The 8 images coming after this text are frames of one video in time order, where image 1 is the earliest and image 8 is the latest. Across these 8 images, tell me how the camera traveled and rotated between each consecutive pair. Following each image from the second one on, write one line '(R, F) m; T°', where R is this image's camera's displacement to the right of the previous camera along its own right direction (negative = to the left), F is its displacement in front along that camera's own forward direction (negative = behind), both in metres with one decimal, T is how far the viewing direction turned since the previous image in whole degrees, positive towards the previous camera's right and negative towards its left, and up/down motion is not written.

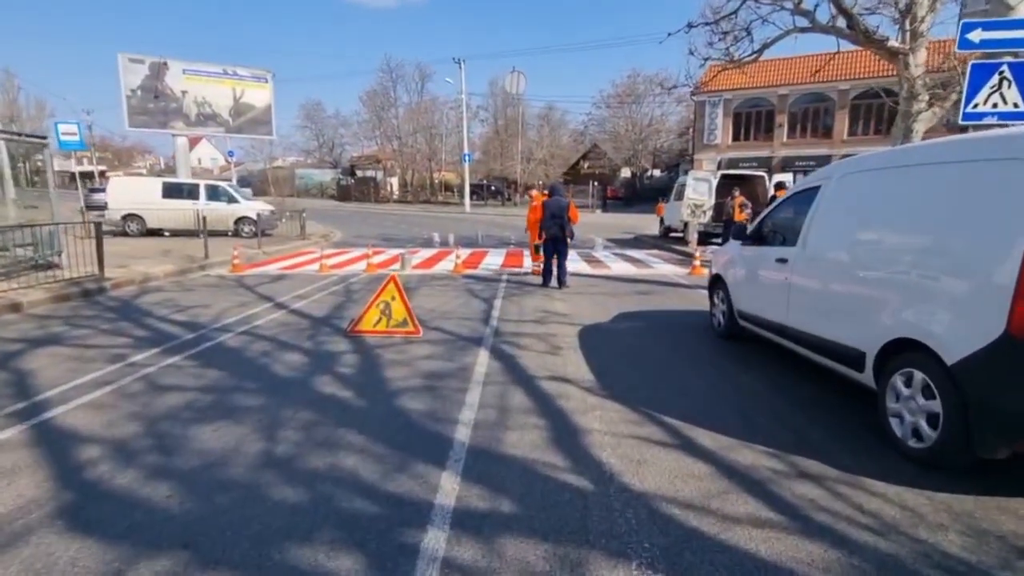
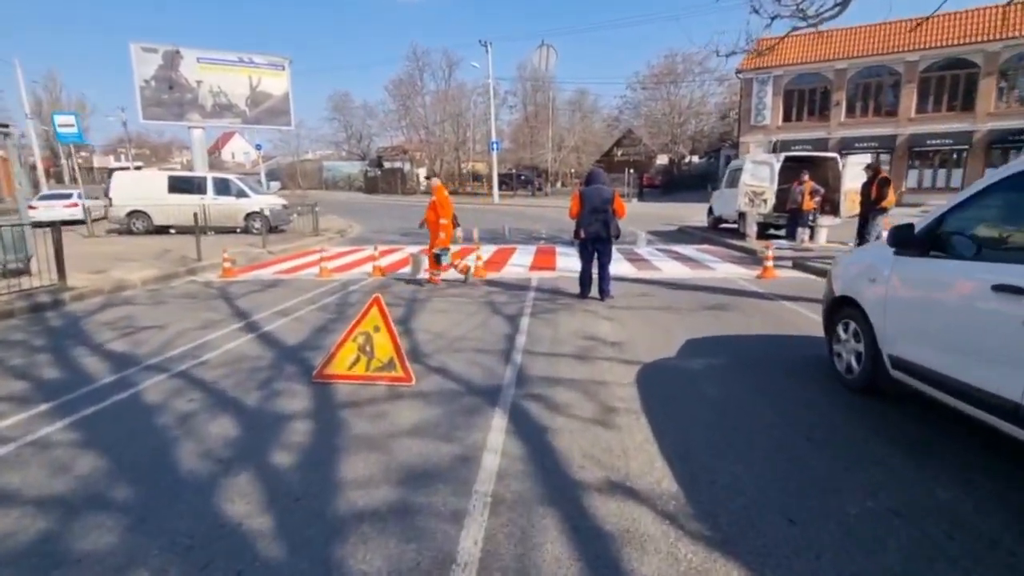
(0.0, +2.2) m; -3°
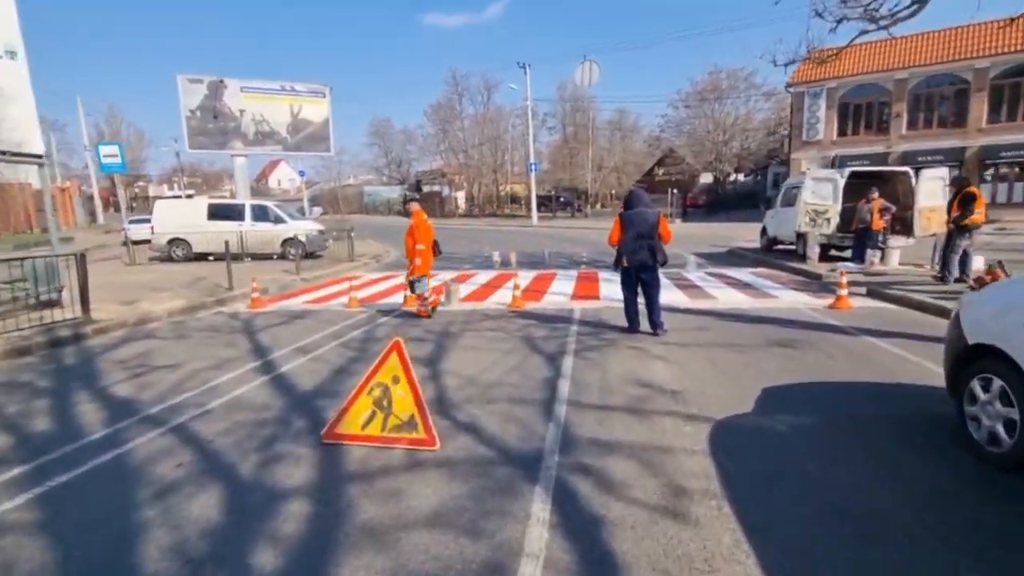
(0.0, +0.9) m; -4°
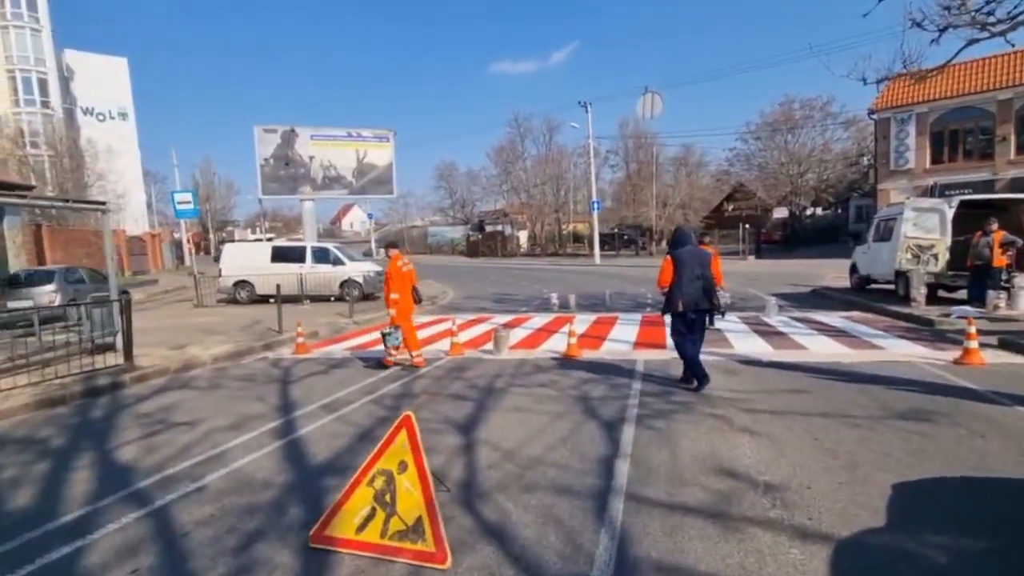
(+0.2, +1.0) m; -7°
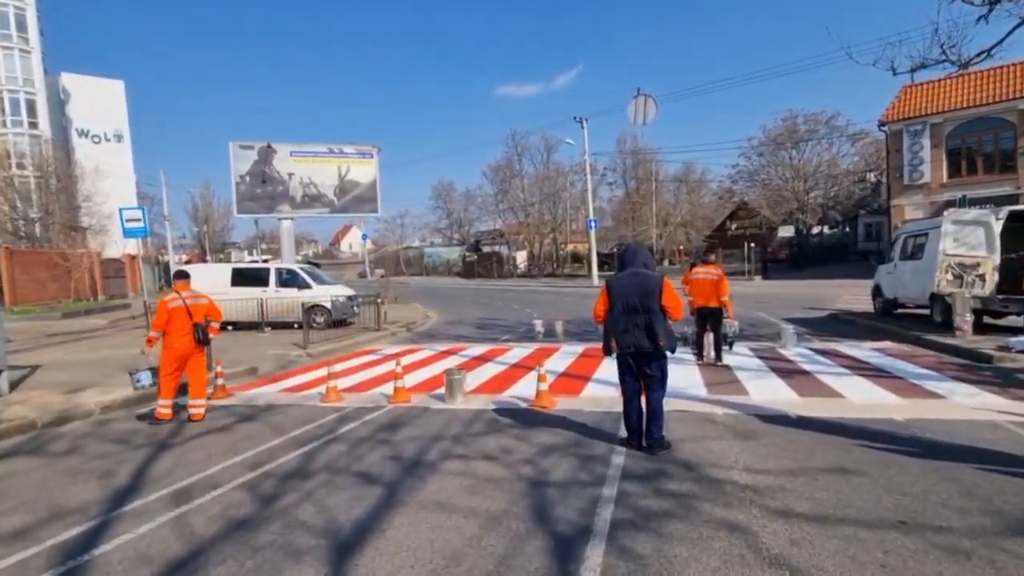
(+0.7, +2.0) m; 0°
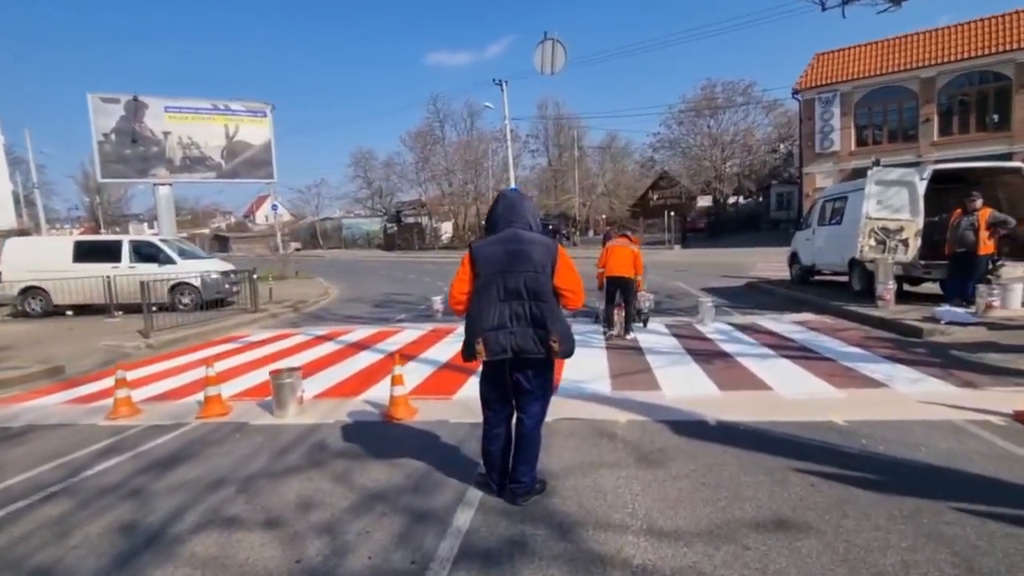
(+0.9, +1.8) m; +7°
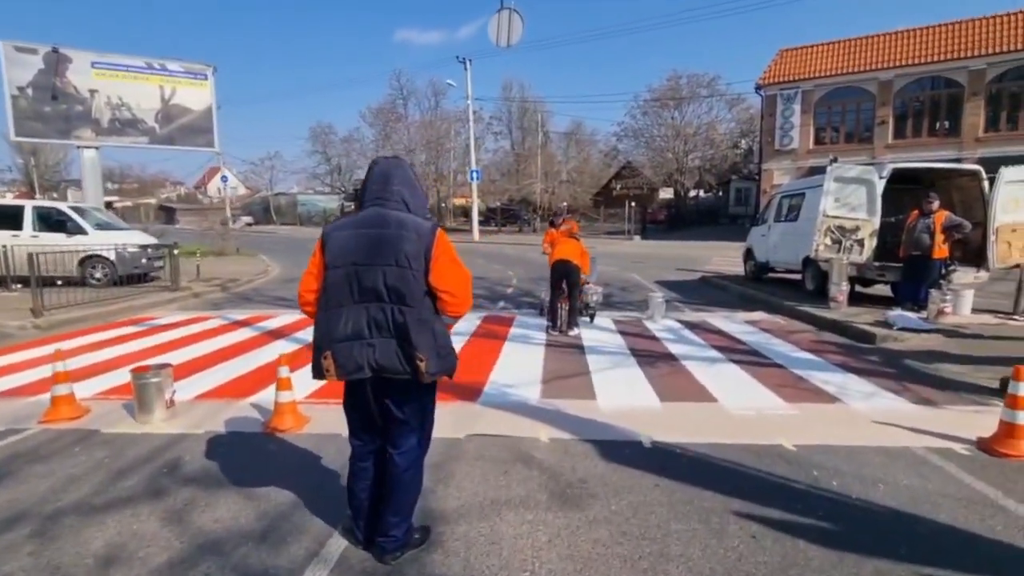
(+0.4, +0.8) m; +4°
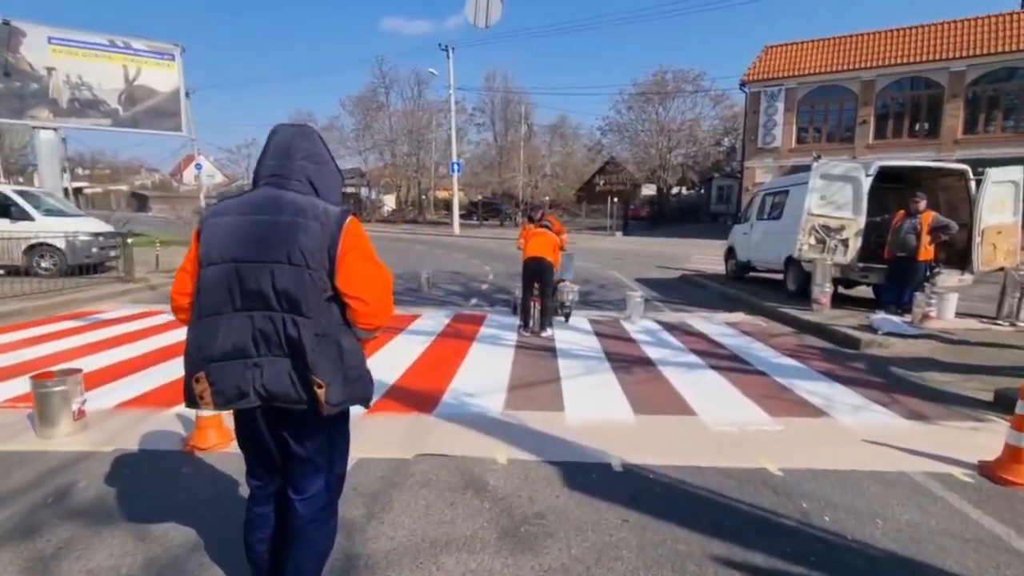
(+0.2, +0.5) m; +2°
